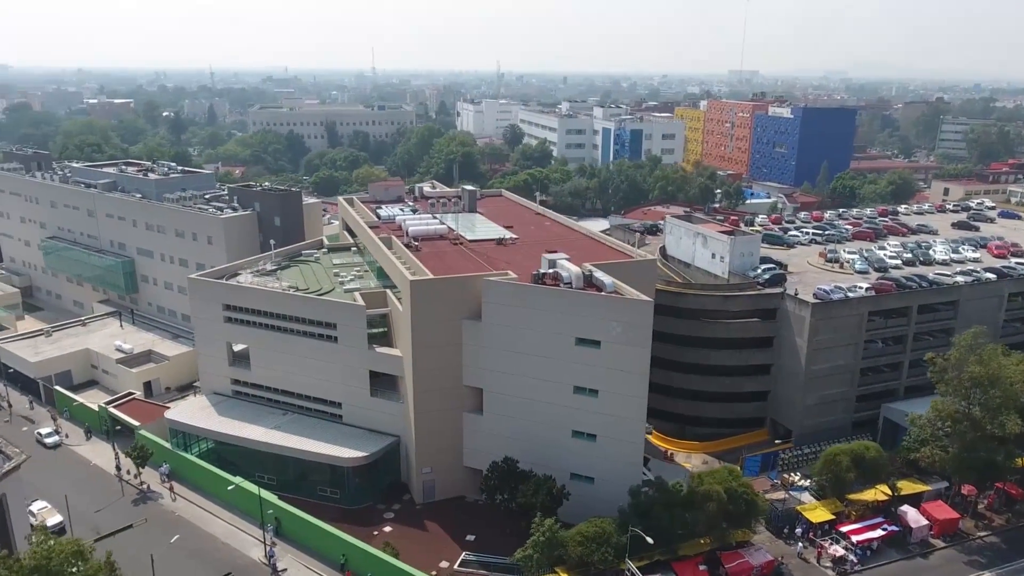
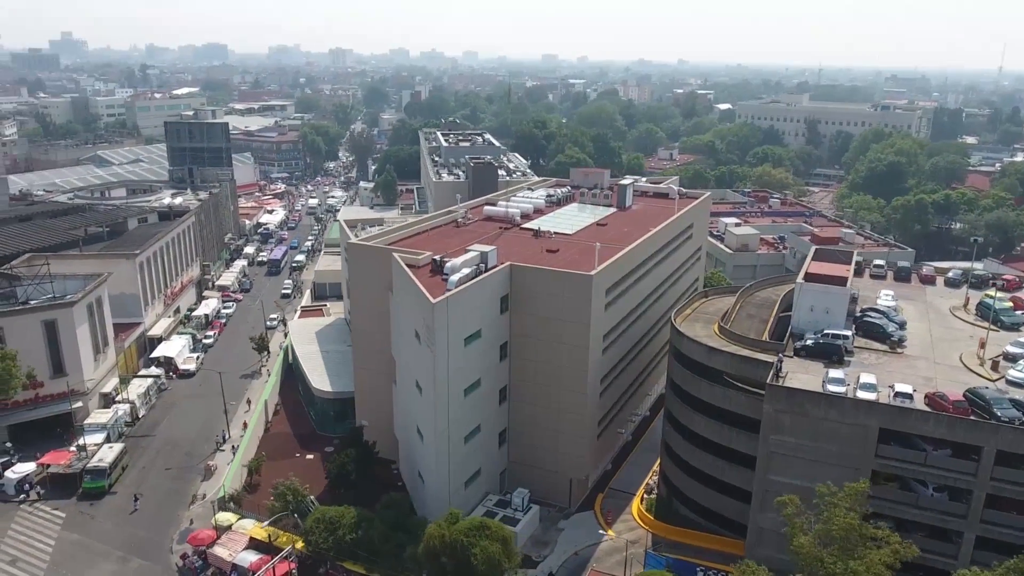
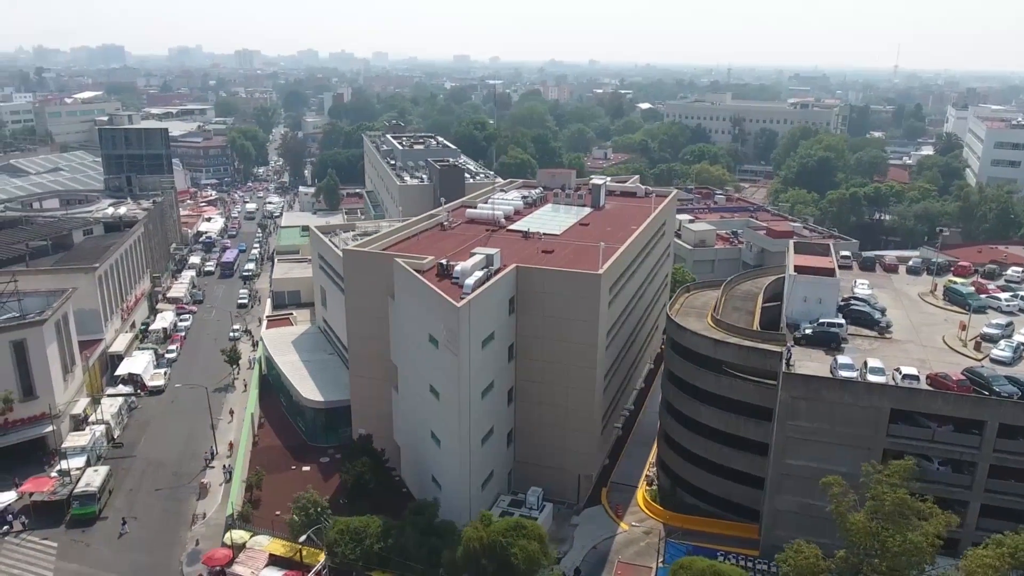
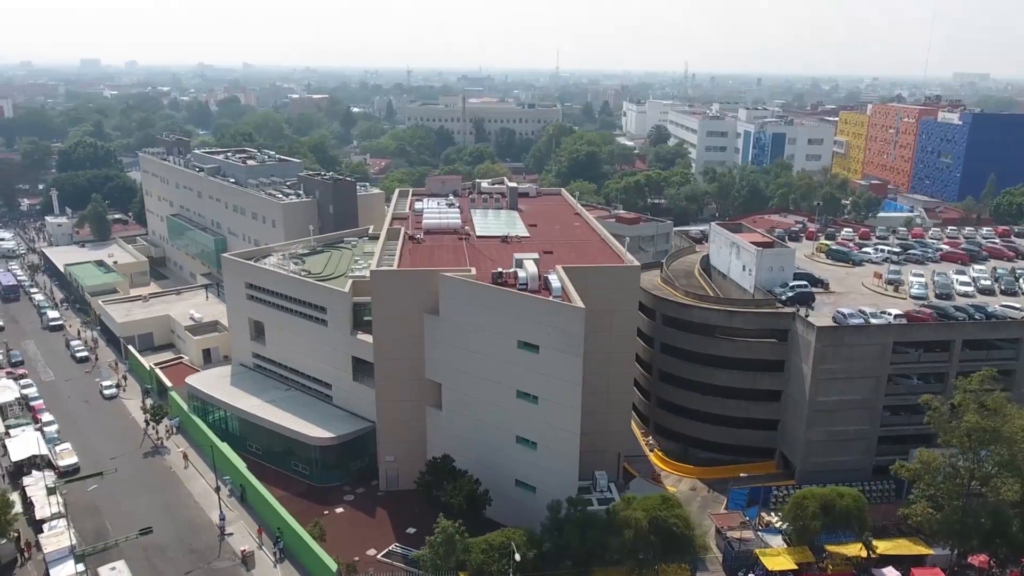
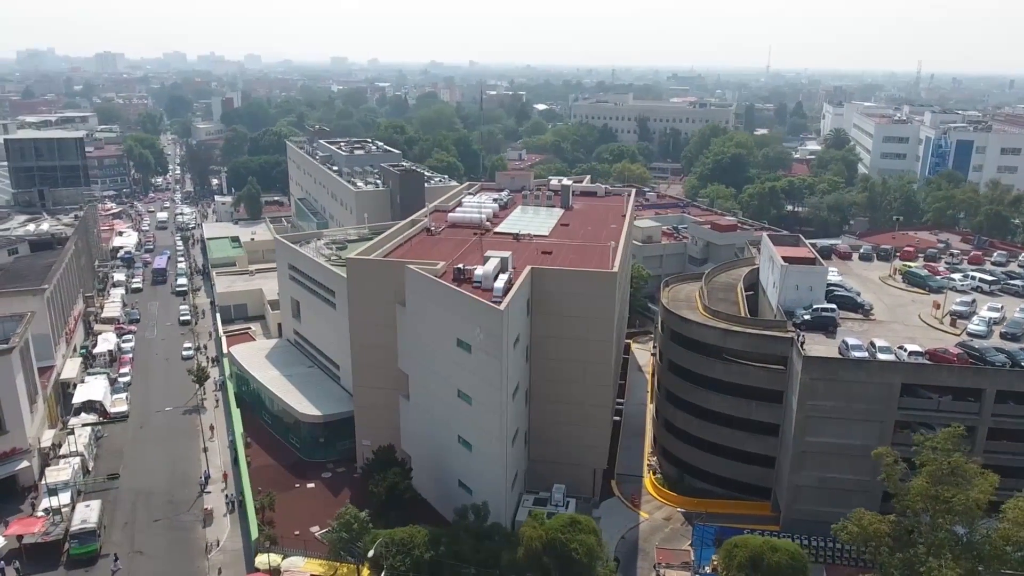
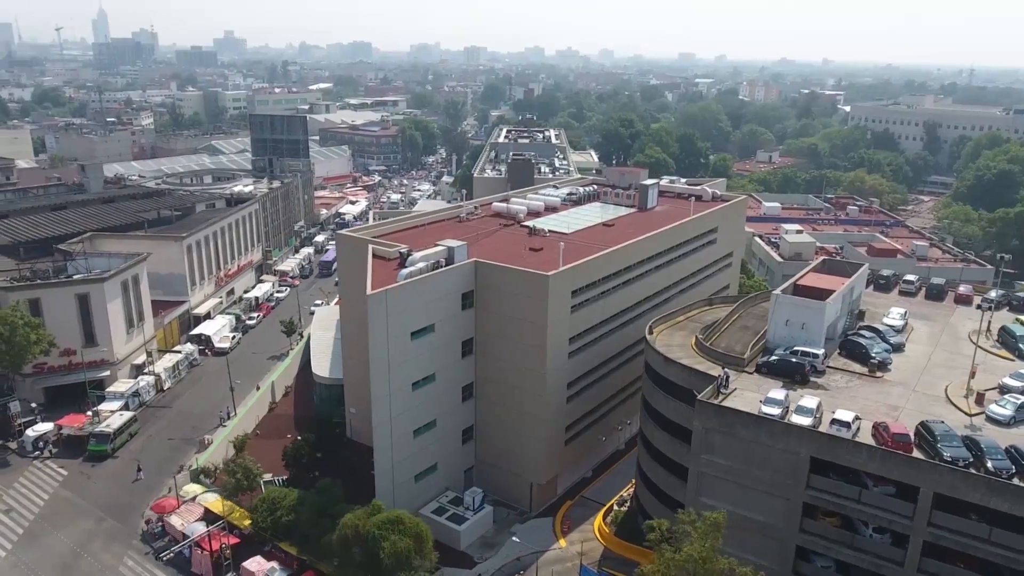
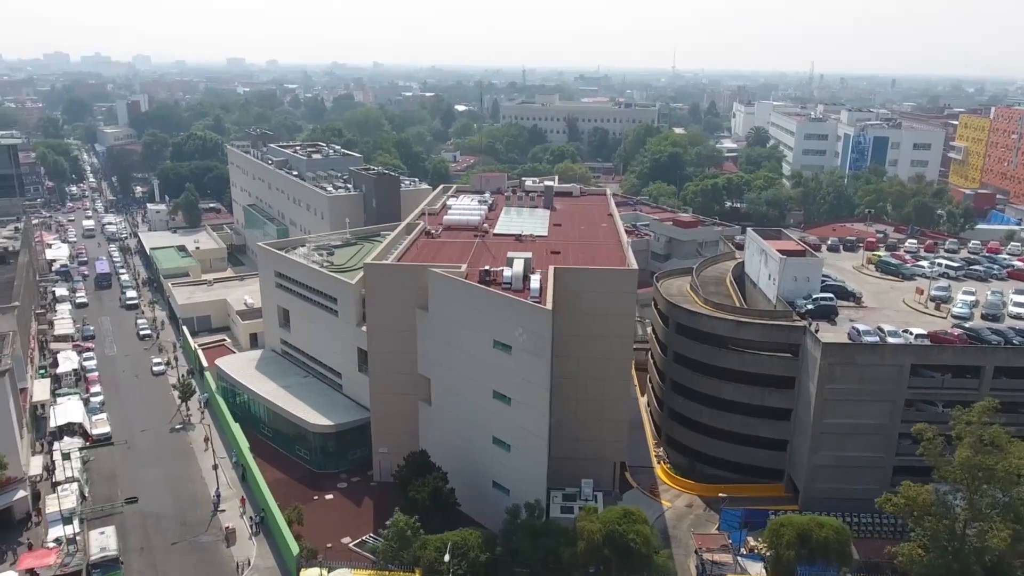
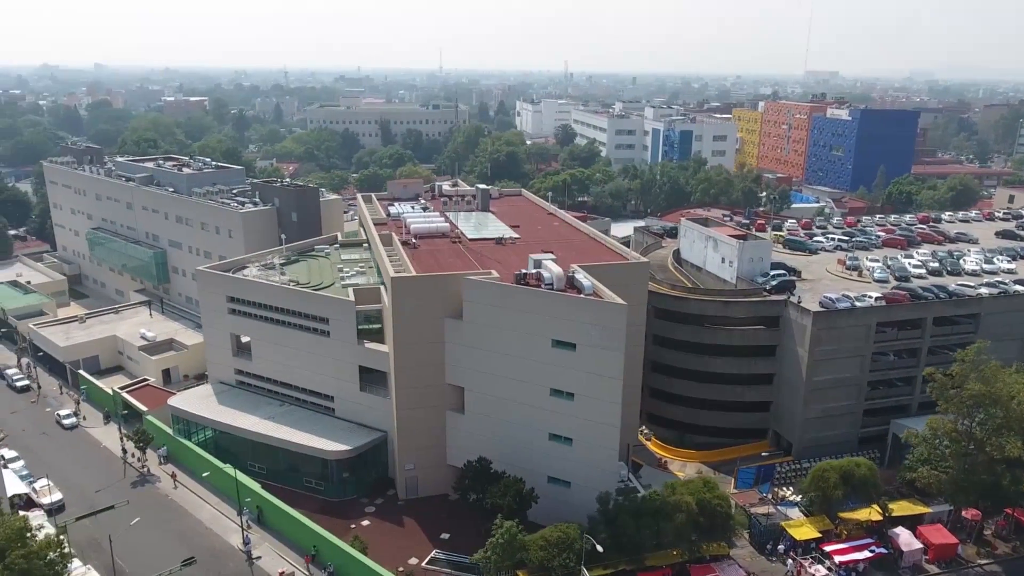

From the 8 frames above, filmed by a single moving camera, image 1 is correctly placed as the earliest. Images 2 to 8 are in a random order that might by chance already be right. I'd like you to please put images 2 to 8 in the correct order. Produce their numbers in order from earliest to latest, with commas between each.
8, 4, 7, 5, 3, 2, 6
